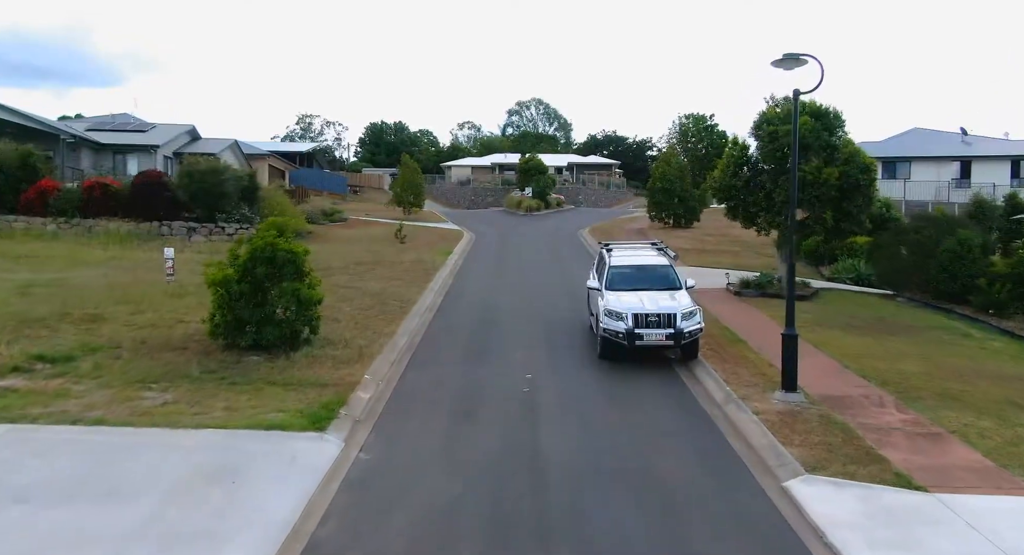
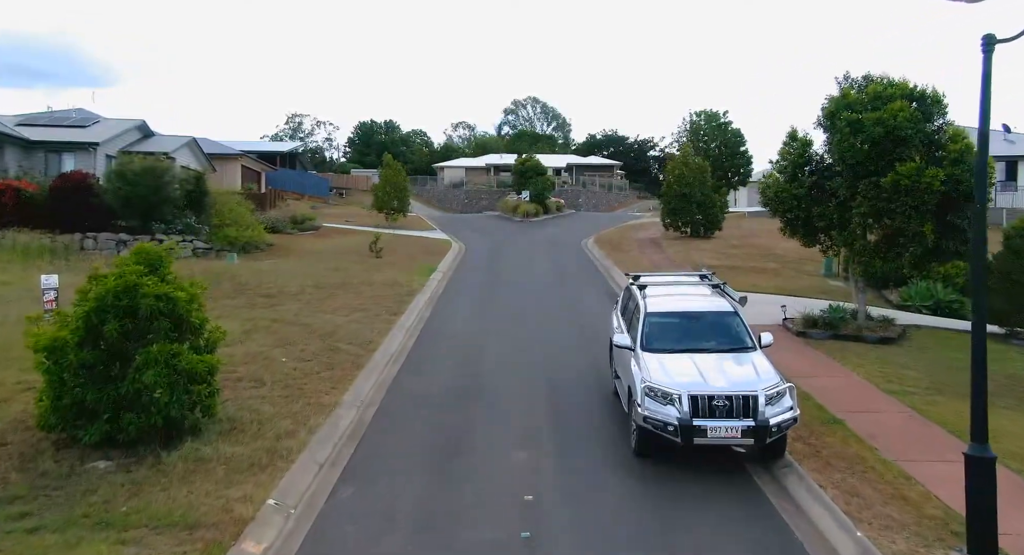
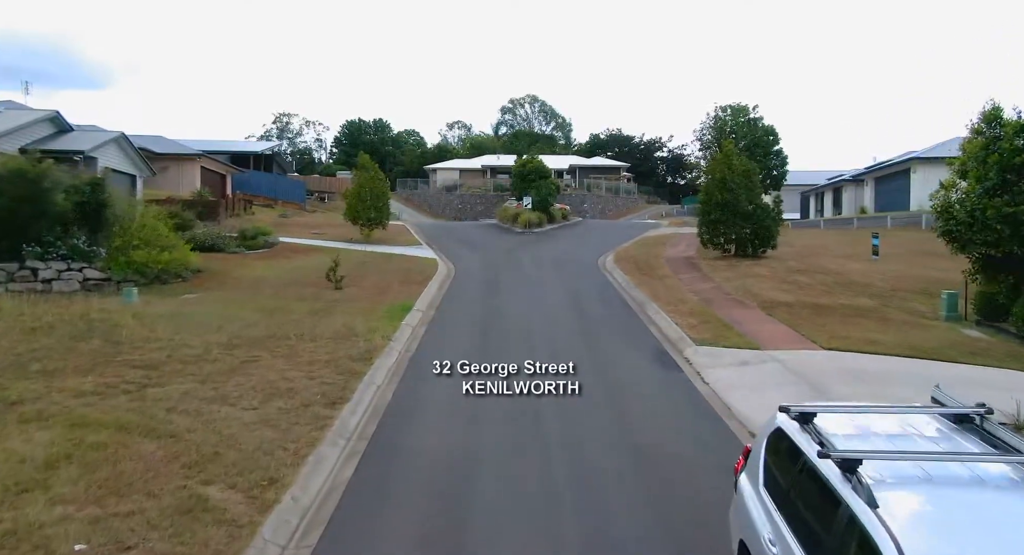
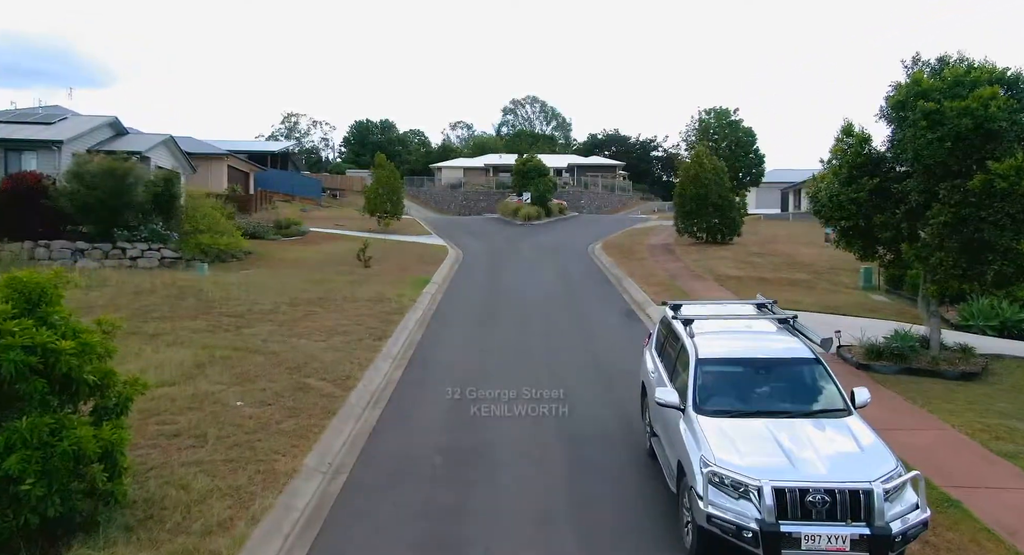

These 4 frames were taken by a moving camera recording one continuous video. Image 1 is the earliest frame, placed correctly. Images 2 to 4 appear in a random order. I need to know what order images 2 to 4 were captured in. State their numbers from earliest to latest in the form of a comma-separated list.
2, 4, 3
